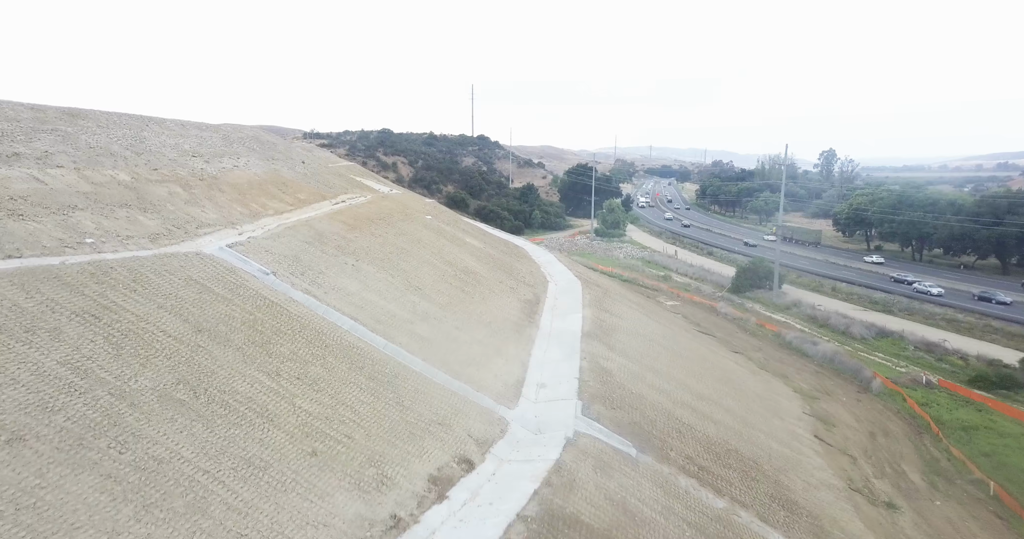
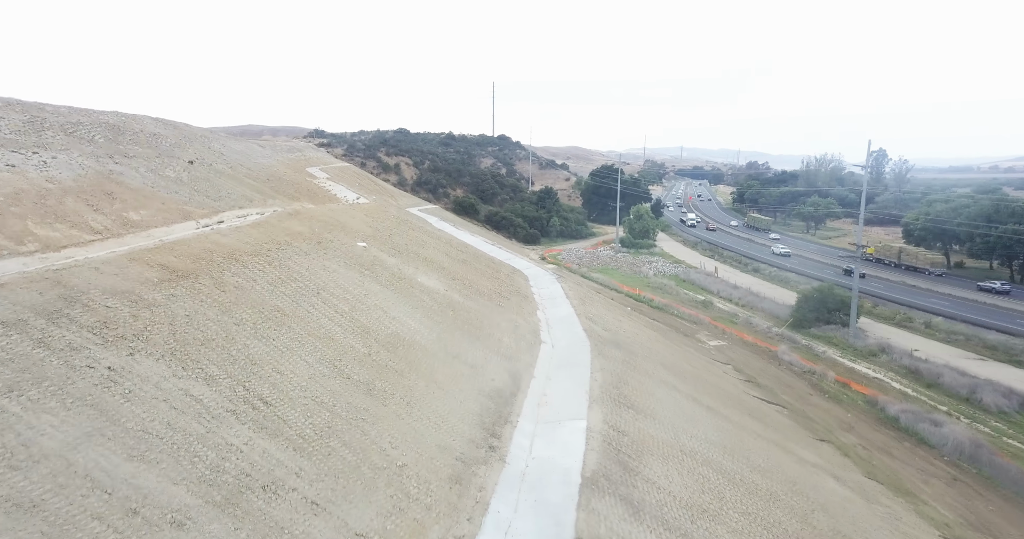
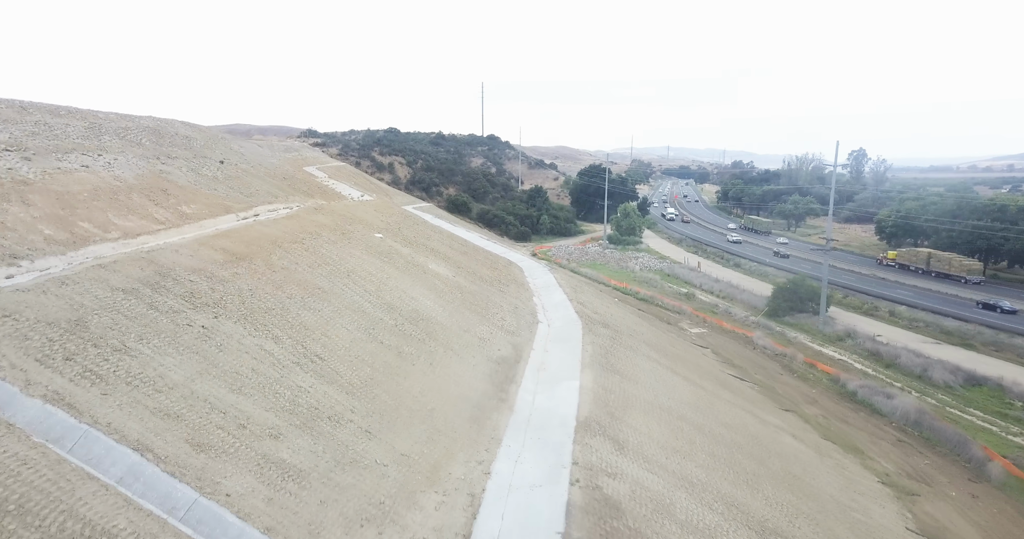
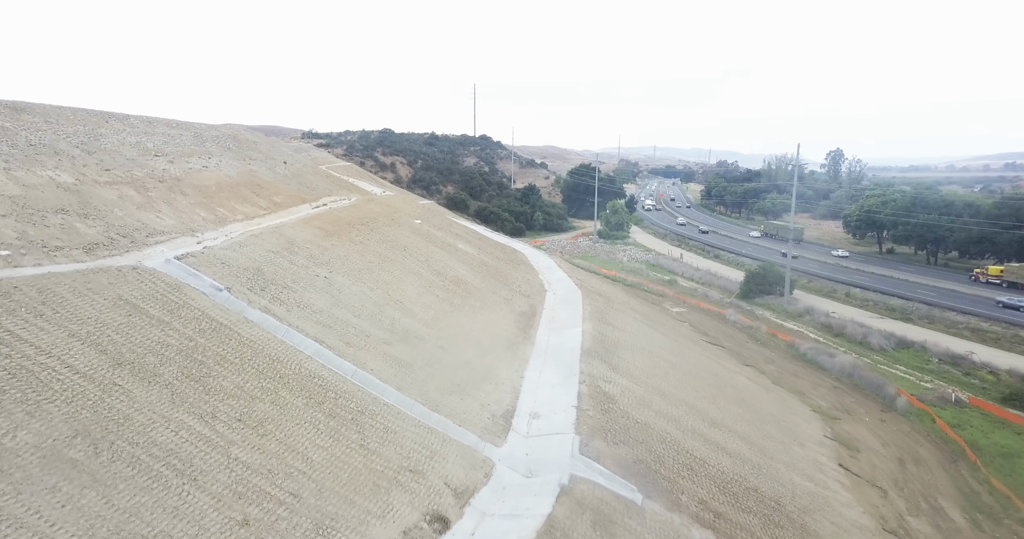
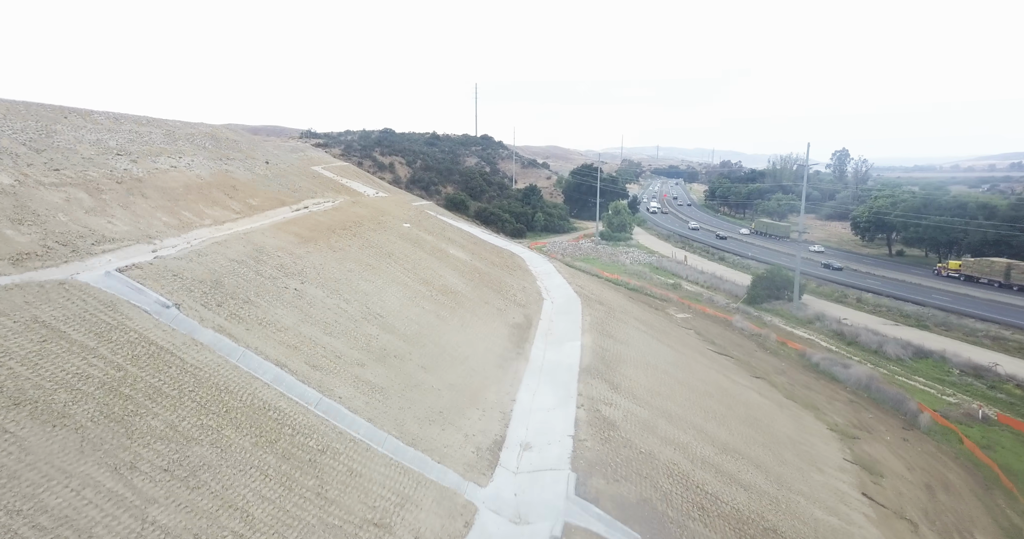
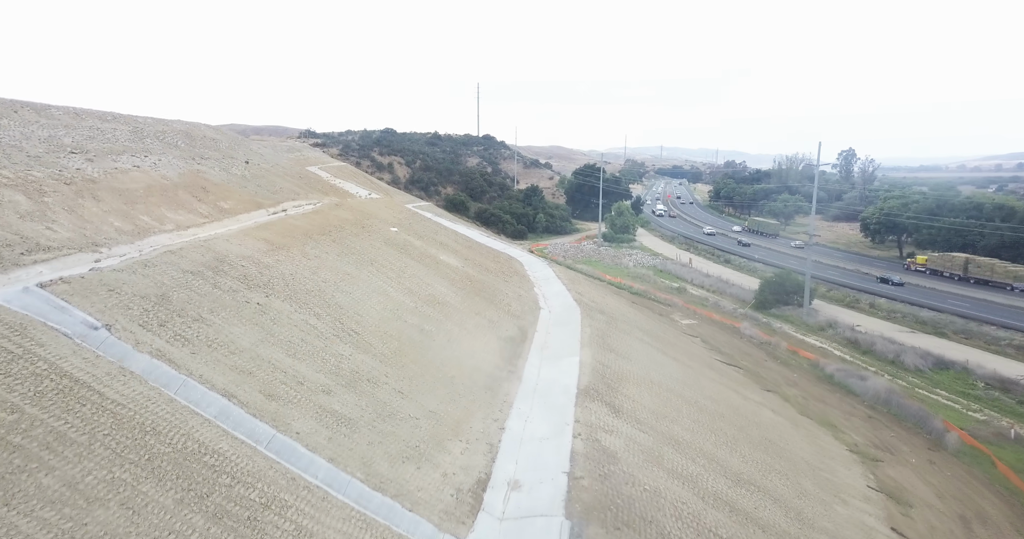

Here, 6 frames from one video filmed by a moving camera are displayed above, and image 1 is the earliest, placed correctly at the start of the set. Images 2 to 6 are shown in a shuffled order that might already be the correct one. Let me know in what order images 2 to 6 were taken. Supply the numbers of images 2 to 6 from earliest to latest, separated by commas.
4, 5, 6, 3, 2
